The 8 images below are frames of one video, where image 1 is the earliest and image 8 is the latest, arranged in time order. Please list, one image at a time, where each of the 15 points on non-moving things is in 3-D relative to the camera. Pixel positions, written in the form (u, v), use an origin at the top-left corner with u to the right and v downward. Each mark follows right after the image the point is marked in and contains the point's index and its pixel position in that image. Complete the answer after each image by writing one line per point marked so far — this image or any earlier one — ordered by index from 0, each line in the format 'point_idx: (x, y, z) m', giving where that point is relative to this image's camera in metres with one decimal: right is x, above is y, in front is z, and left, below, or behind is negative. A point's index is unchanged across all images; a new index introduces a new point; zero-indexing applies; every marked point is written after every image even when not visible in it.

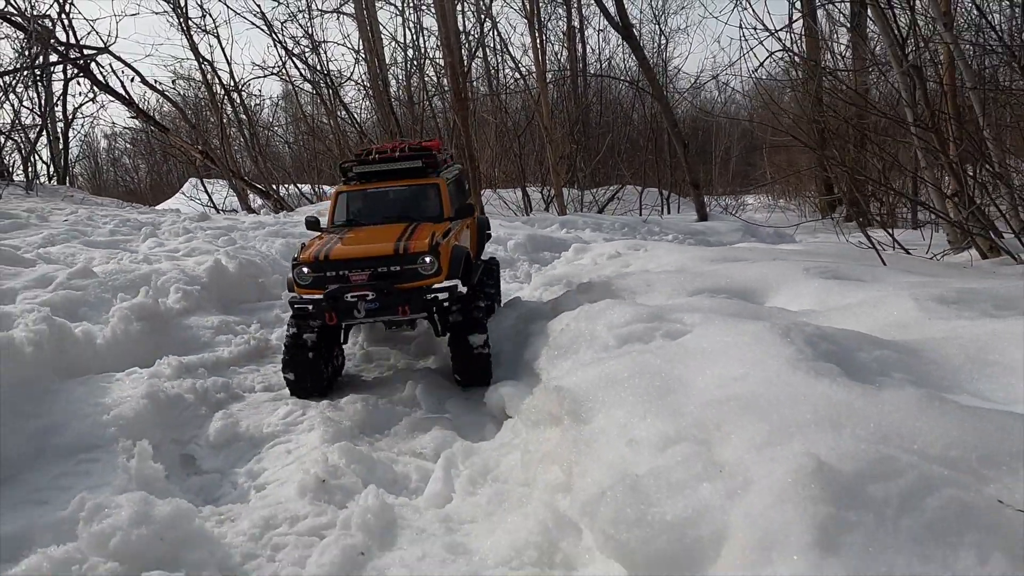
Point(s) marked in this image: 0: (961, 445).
0: (+1.0, -0.4, +1.8) m
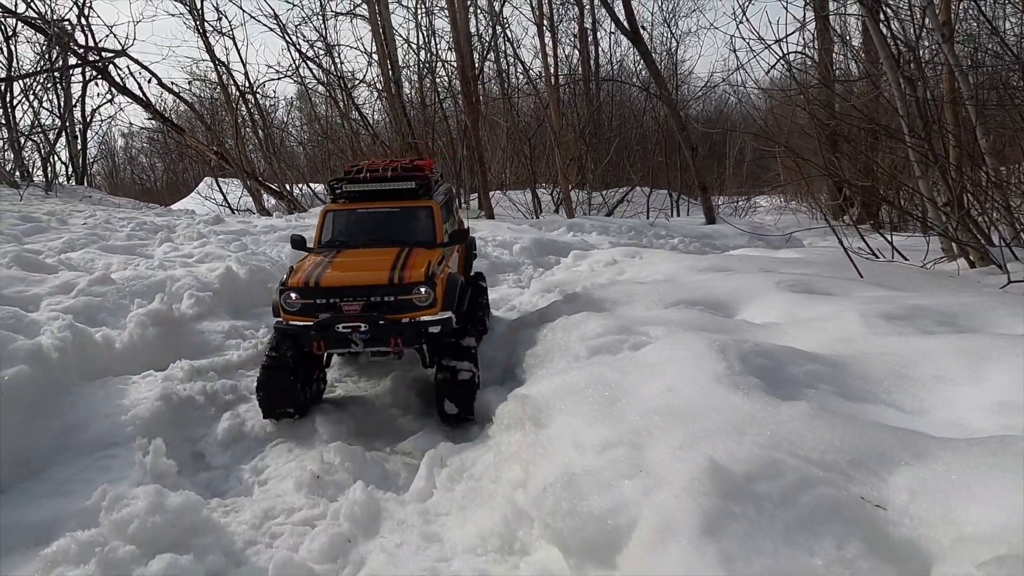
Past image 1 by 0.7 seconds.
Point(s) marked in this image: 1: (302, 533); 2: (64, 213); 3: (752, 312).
0: (+0.9, -0.4, +2.1) m
1: (-0.9, -1.0, +3.2) m
2: (-7.8, +1.3, +13.4) m
3: (+1.6, -0.2, +5.2) m
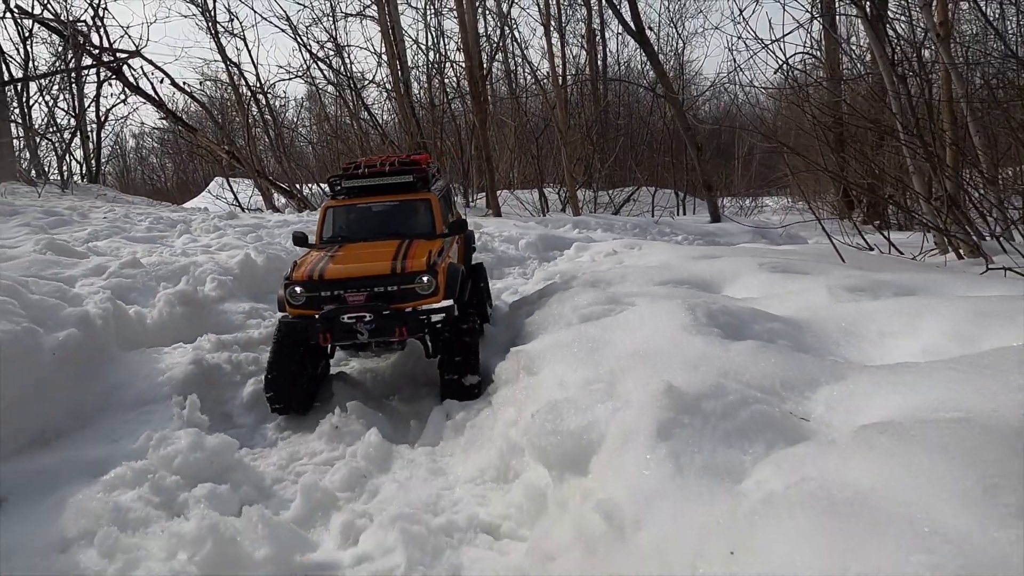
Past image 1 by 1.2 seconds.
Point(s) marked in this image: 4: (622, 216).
0: (+0.9, -0.3, +2.6) m
1: (-0.9, -0.9, +3.7) m
2: (-7.7, +1.4, +13.9) m
3: (+1.6, 0.0, +5.6) m
4: (+2.3, +1.5, +16.4) m
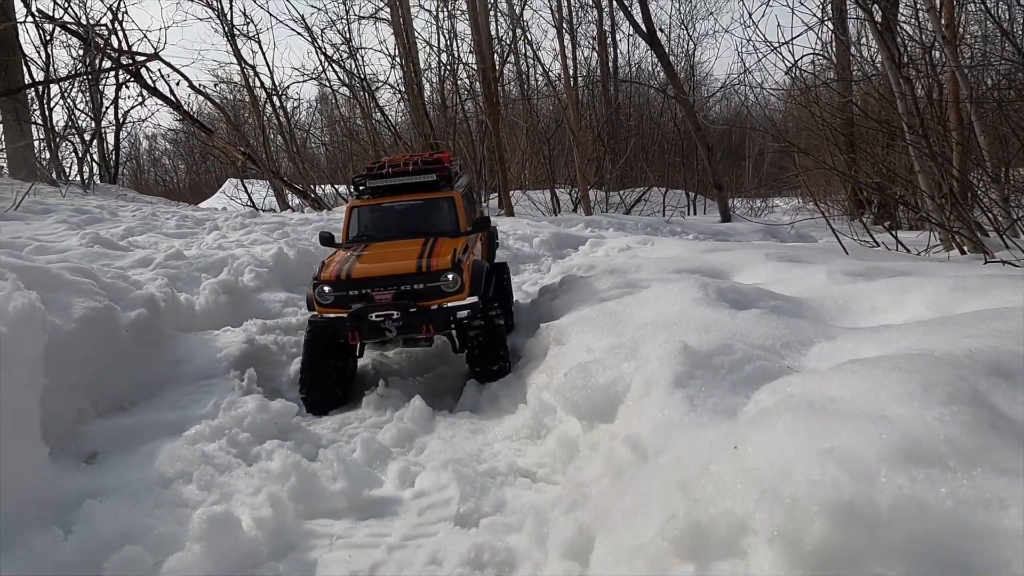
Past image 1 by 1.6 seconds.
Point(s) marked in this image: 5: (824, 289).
0: (+1.0, -0.2, +3.0) m
1: (-0.7, -0.8, +4.2) m
2: (-7.4, +1.5, +14.5) m
3: (+1.8, +0.1, +6.1) m
4: (+2.7, +1.6, +16.8) m
5: (+1.8, 0.0, +4.5) m
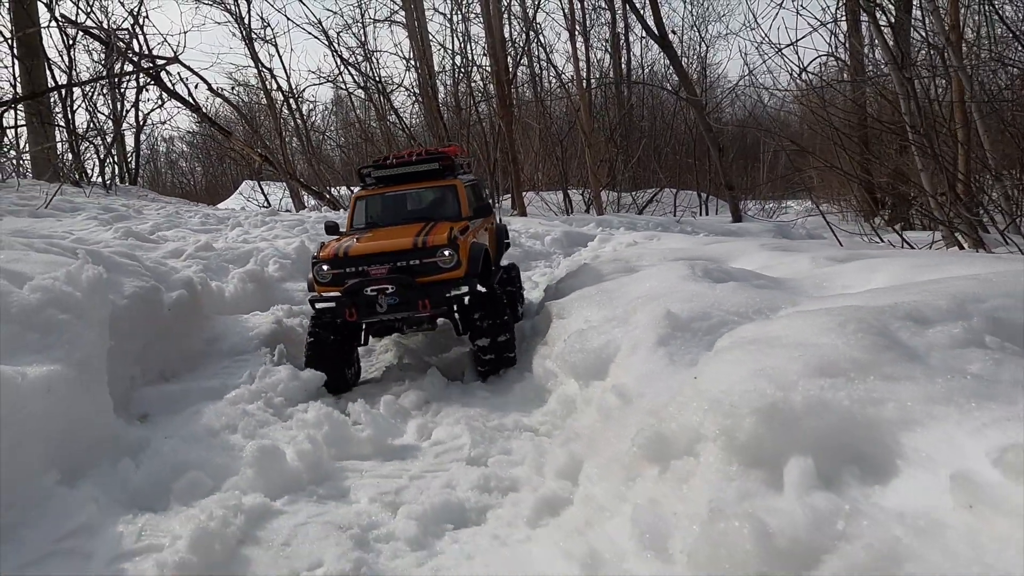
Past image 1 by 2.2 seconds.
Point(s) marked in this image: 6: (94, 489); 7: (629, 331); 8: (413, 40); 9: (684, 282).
0: (+1.0, -0.1, +3.4) m
1: (-0.7, -0.6, +4.6) m
2: (-7.2, +1.6, +15.0) m
3: (+1.9, +0.2, +6.5) m
4: (+2.9, +1.6, +17.2) m
5: (+1.9, +0.1, +4.9) m
6: (-1.4, -0.7, +2.7) m
7: (+0.5, -0.2, +3.6) m
8: (-2.0, +5.5, +16.6) m
9: (+0.9, 0.0, +4.0) m
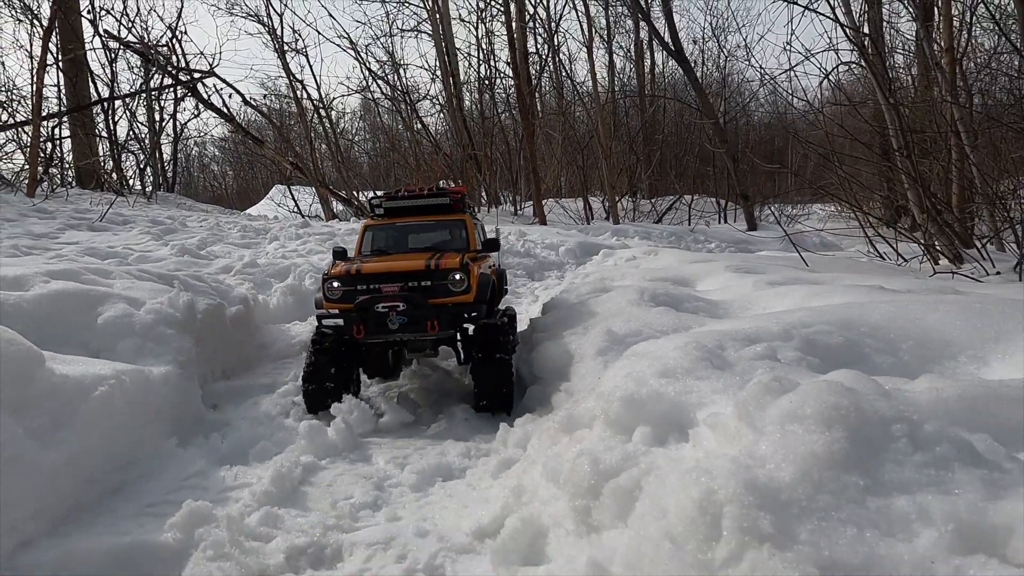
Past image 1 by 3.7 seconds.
0: (+0.9, -0.2, +4.6) m
1: (-0.8, -0.8, +5.8) m
2: (-6.9, +1.5, +16.4) m
3: (+1.9, 0.0, +7.6) m
4: (+3.3, +1.4, +18.3) m
5: (+1.8, 0.0, +6.0) m
6: (-1.6, -0.8, +3.9) m
7: (+0.4, -0.3, +4.7) m
8: (-1.7, +5.3, +17.8) m
9: (+0.8, -0.1, +5.1) m
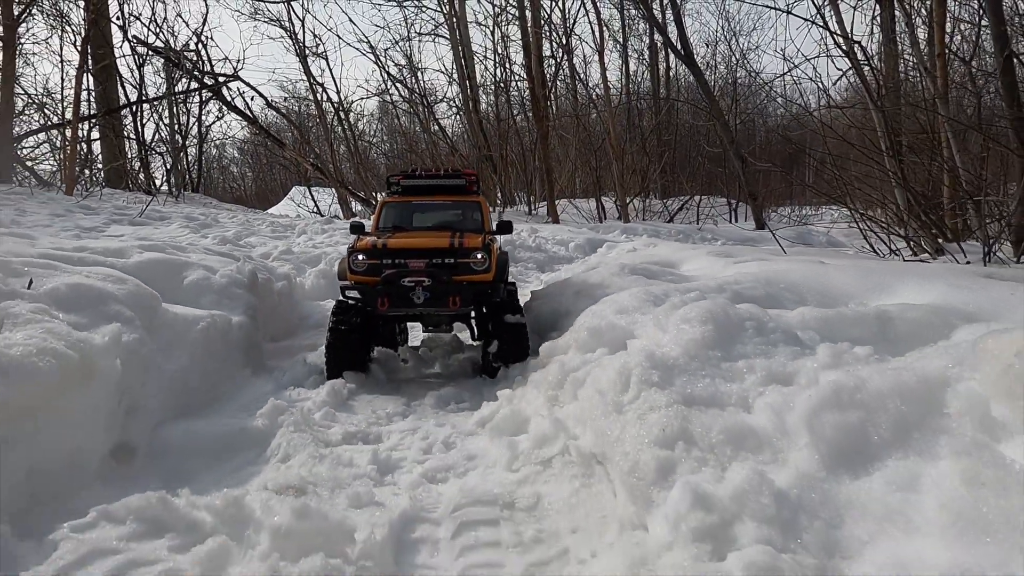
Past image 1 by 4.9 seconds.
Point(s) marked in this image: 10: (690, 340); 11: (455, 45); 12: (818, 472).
0: (+0.9, 0.0, +5.6) m
1: (-0.7, -0.6, +6.9) m
2: (-6.7, +1.7, +17.7) m
3: (+2.0, +0.2, +8.6) m
4: (+3.6, +1.6, +19.3) m
5: (+1.8, +0.2, +7.1) m
6: (-1.6, -0.6, +5.0) m
7: (+0.4, -0.1, +5.8) m
8: (-1.4, +5.5, +19.0) m
9: (+0.8, +0.1, +6.2) m
10: (+0.7, -0.2, +3.0) m
11: (-1.4, +5.6, +18.9) m
12: (+0.9, -0.5, +2.2) m
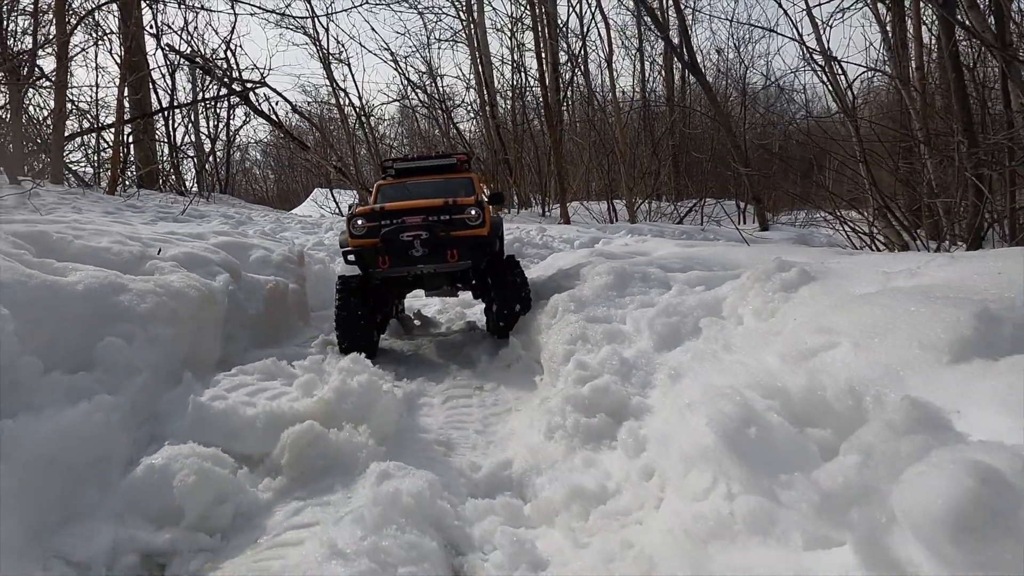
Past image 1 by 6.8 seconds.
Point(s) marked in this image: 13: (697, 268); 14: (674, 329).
0: (+0.8, +0.2, +7.3) m
1: (-0.8, -0.4, +8.5) m
2: (-6.5, +1.9, +19.5) m
3: (+1.9, +0.4, +10.2) m
4: (+3.8, +1.8, +20.9) m
5: (+1.8, +0.4, +8.7) m
6: (-1.7, -0.4, +6.7) m
7: (+0.3, +0.1, +7.4) m
8: (-1.1, +5.7, +20.6) m
9: (+0.7, +0.3, +7.8) m
10: (+0.5, 0.0, +4.6) m
11: (-1.2, +5.8, +20.5) m
12: (+0.7, -0.3, +3.8) m
13: (+1.4, +0.1, +6.1) m
14: (+0.8, -0.2, +3.8) m
